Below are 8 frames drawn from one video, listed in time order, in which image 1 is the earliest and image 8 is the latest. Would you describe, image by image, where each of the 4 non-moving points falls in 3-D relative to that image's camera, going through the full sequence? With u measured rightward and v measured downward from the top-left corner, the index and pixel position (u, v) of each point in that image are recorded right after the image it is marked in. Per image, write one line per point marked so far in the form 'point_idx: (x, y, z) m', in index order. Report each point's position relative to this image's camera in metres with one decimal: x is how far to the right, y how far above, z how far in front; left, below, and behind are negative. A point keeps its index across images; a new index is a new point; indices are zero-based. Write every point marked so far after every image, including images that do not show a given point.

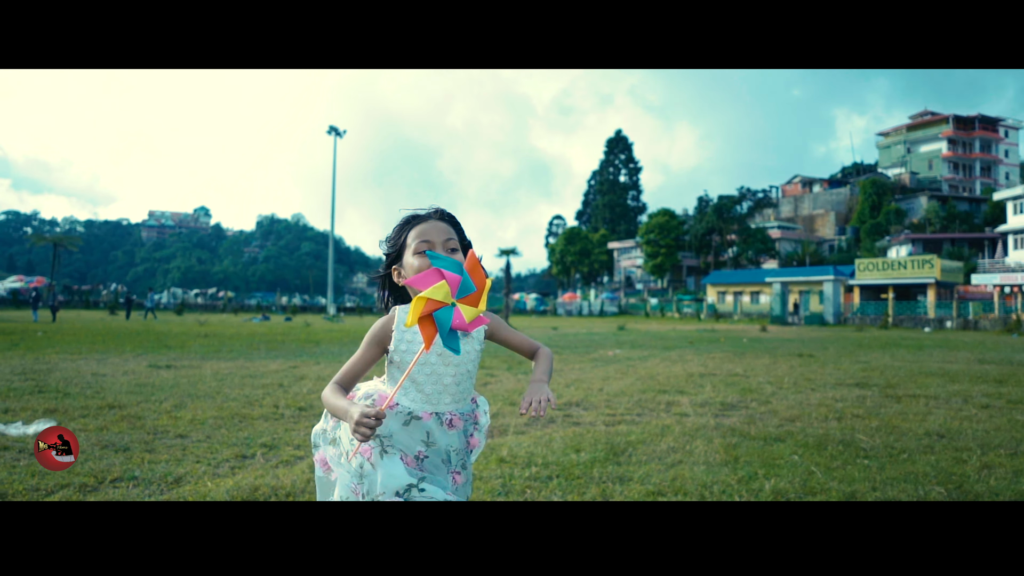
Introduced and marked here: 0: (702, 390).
0: (+2.2, -1.2, +7.5) m
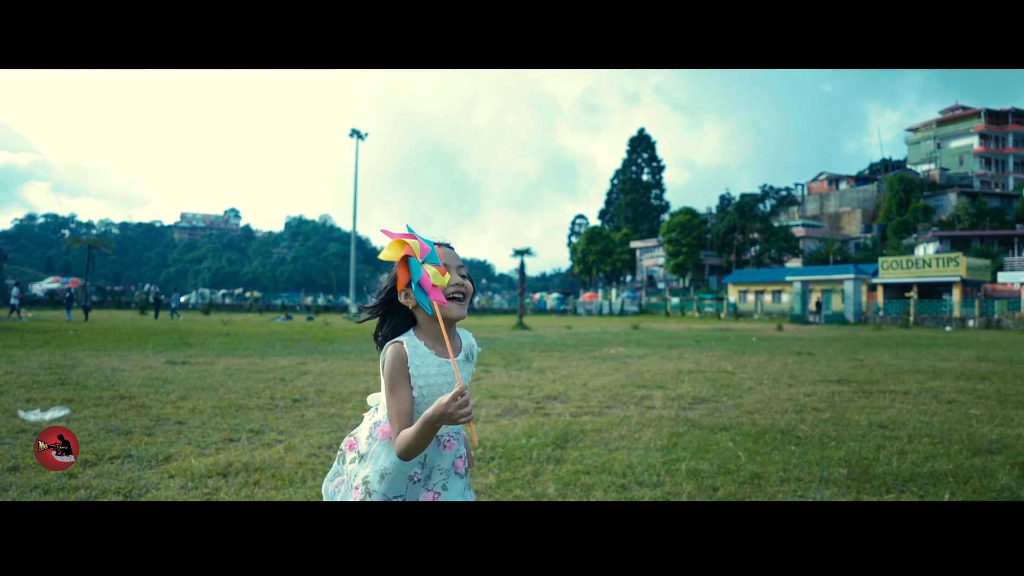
0: (+2.1, -1.2, +7.8) m
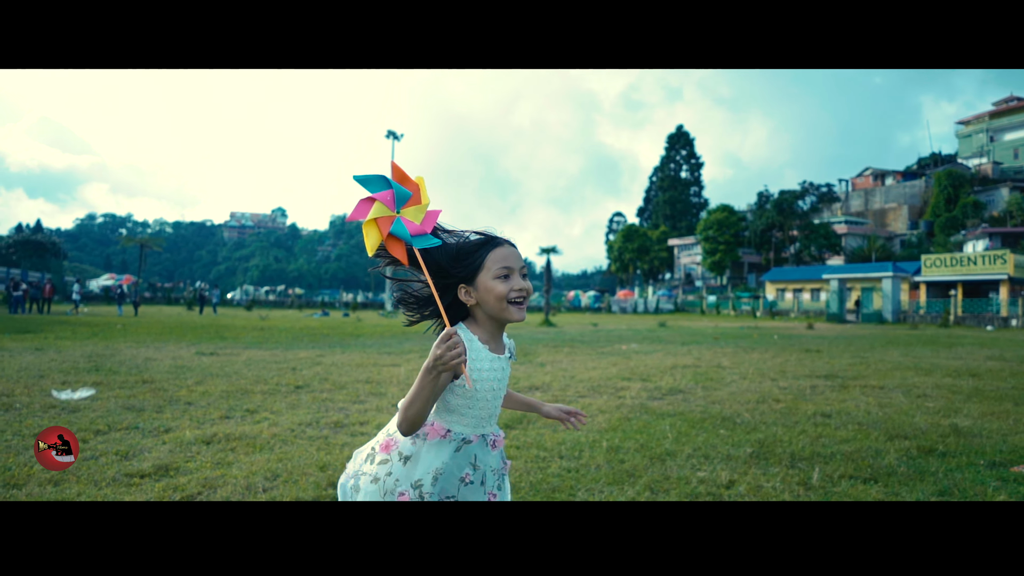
0: (+2.0, -1.2, +8.2) m
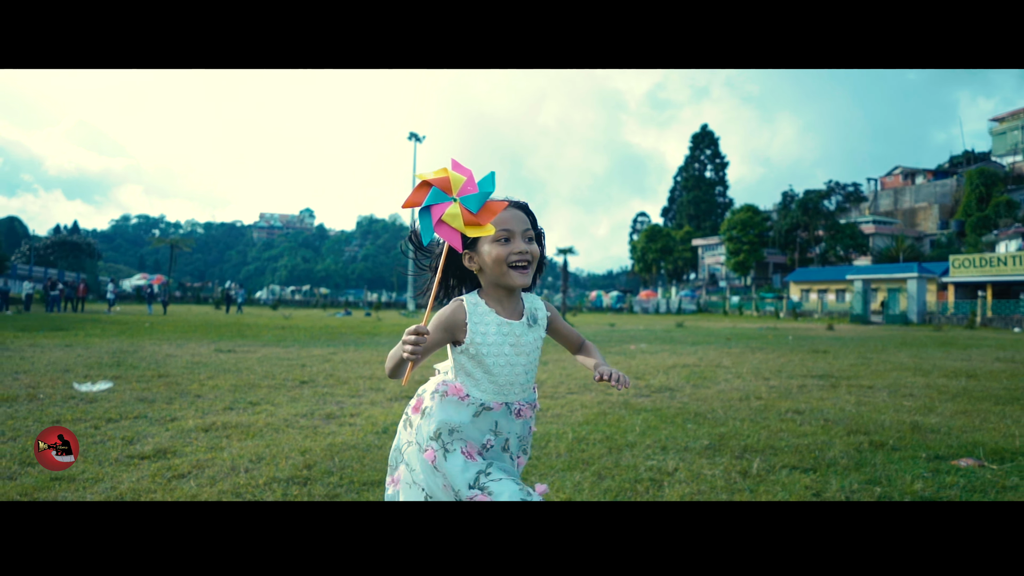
0: (+2.0, -1.2, +8.4) m
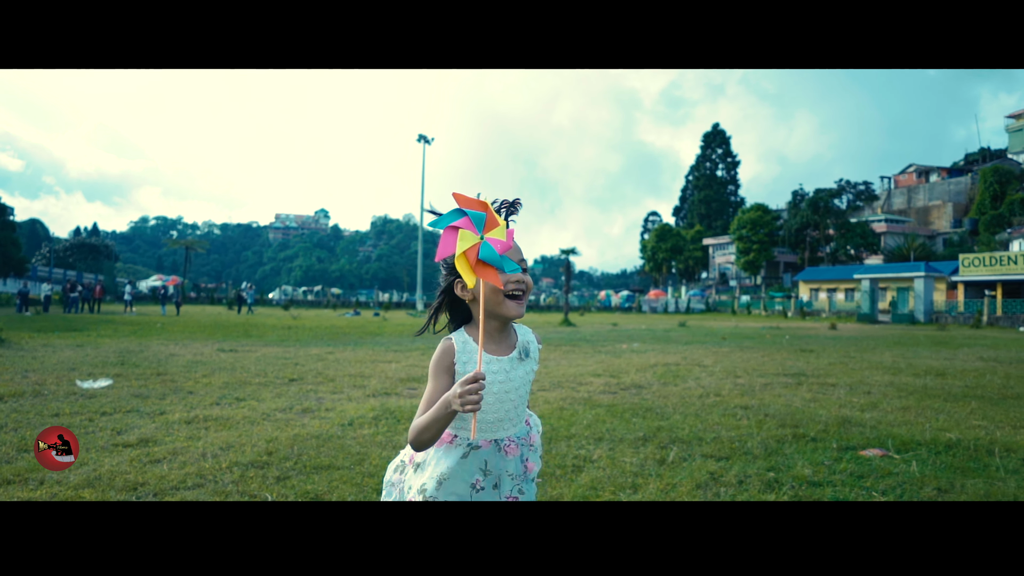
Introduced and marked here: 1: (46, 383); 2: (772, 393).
0: (+1.7, -1.2, +8.8) m
1: (-4.7, -1.0, +6.5) m
2: (+2.8, -1.2, +7.0) m
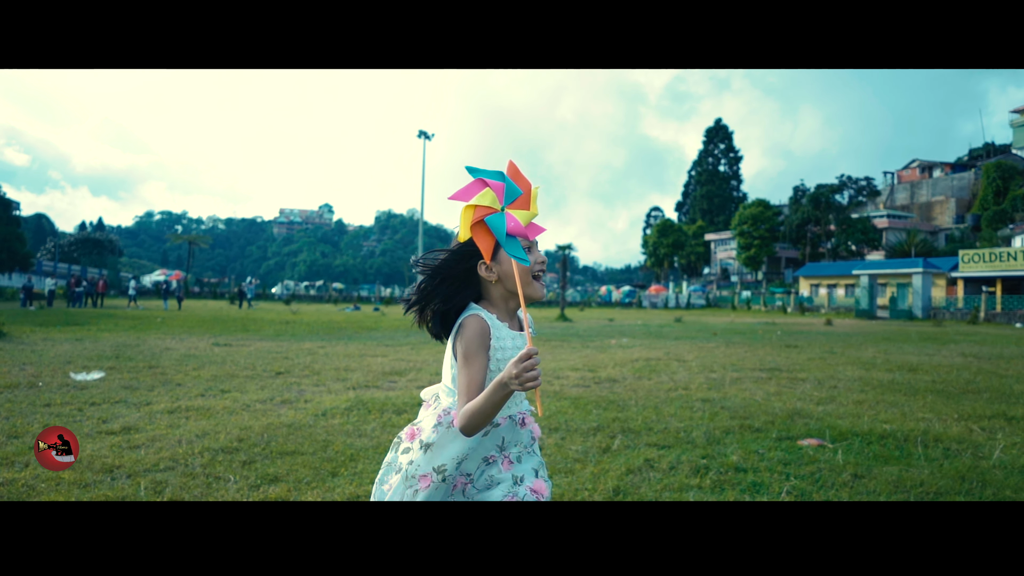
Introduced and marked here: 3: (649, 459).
0: (+1.4, -1.1, +9.0) m
1: (-5.0, -0.9, +6.8) m
2: (+2.6, -1.1, +7.2) m
3: (+0.8, -1.0, +3.8) m
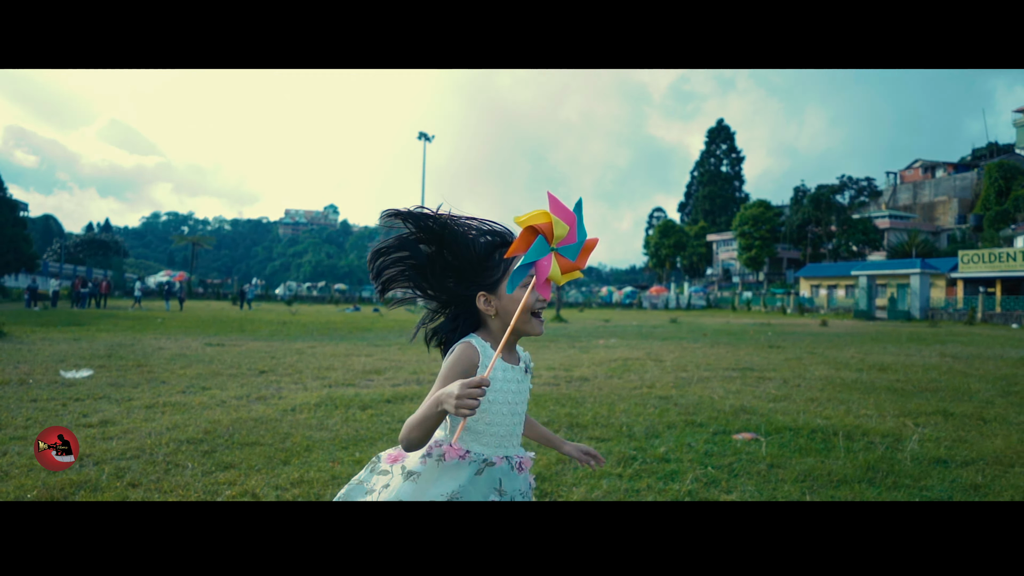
0: (+1.1, -1.2, +9.3) m
1: (-5.3, -0.9, +7.1) m
2: (+2.2, -1.1, +7.5) m
3: (+0.5, -1.0, +4.1) m
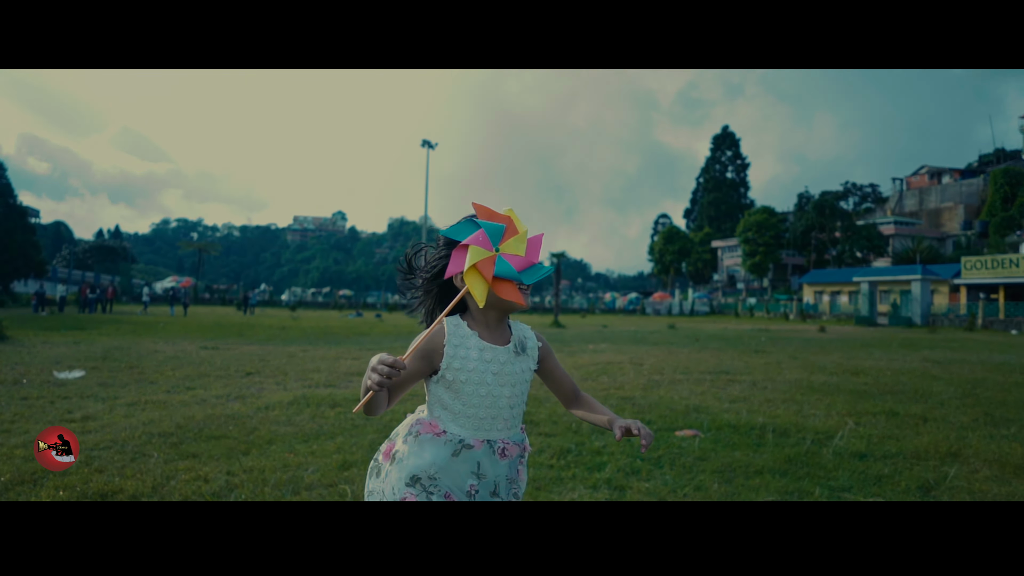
0: (+0.8, -1.2, +9.6) m
1: (-5.6, -1.0, +7.4) m
2: (+1.9, -1.2, +7.7) m
3: (+0.1, -1.1, +4.4) m
